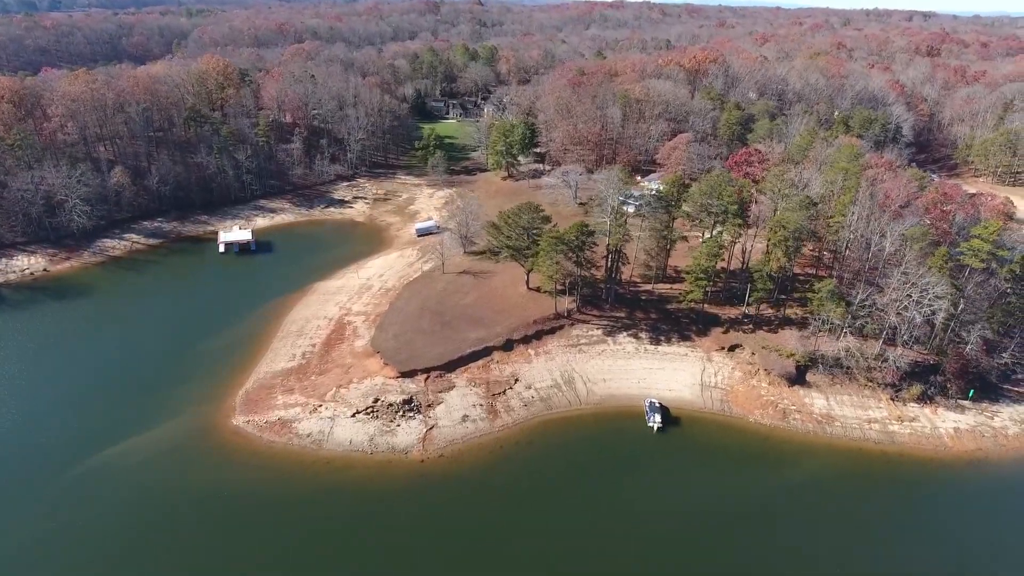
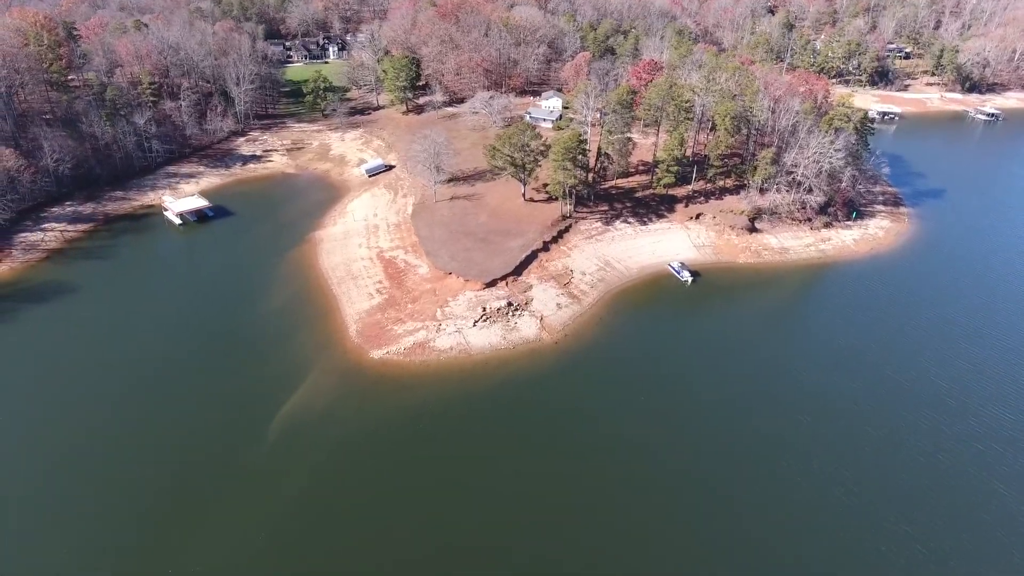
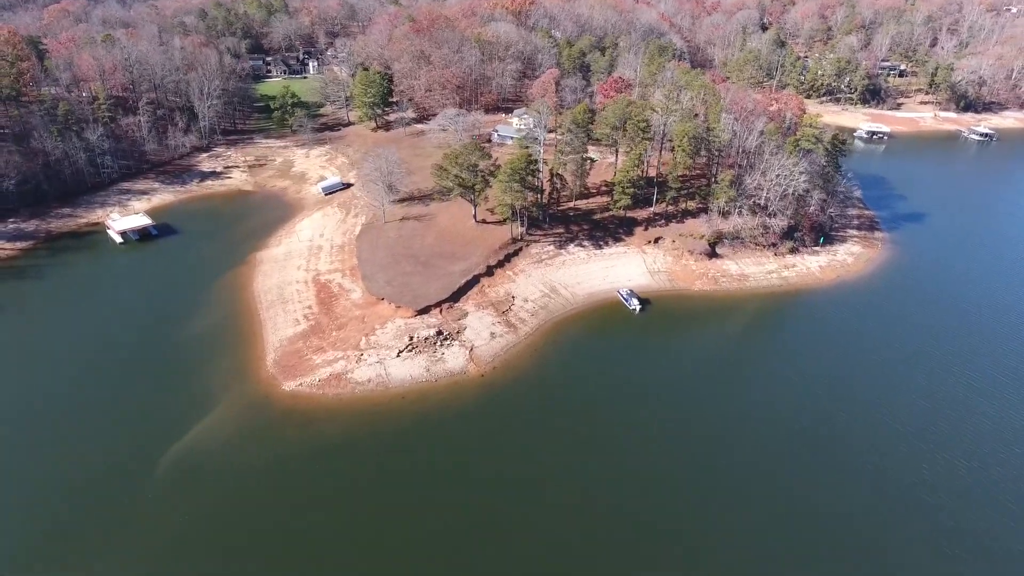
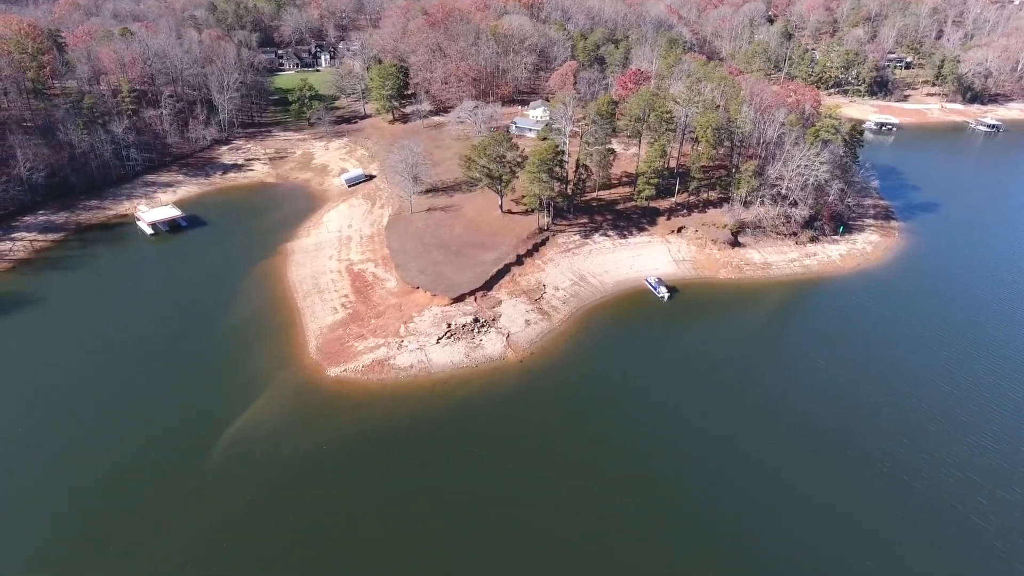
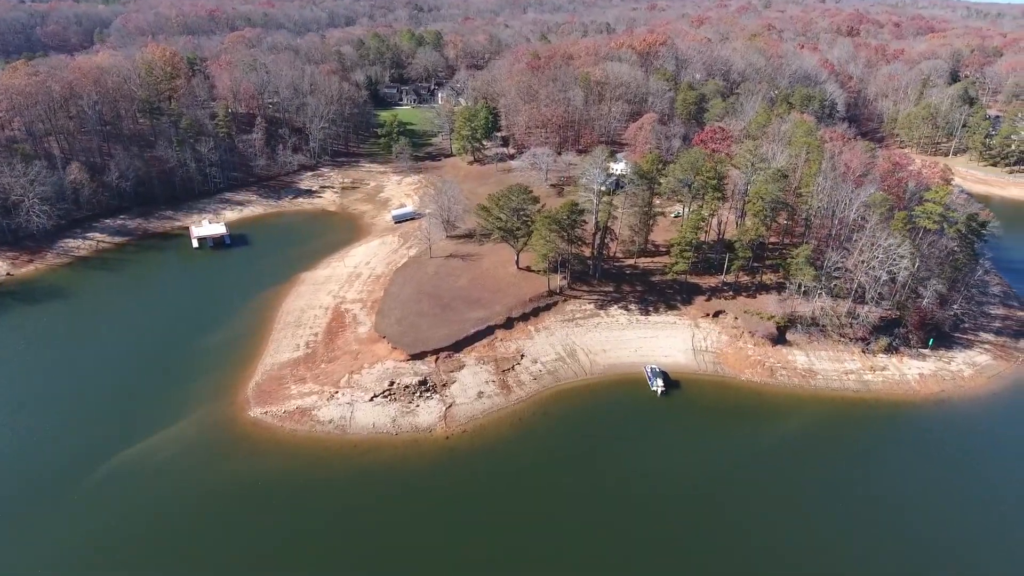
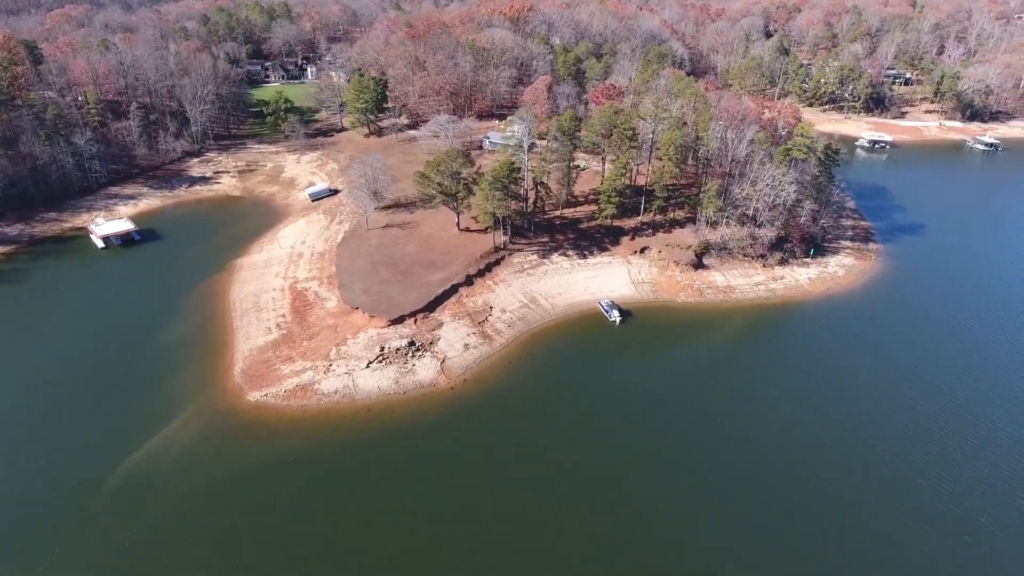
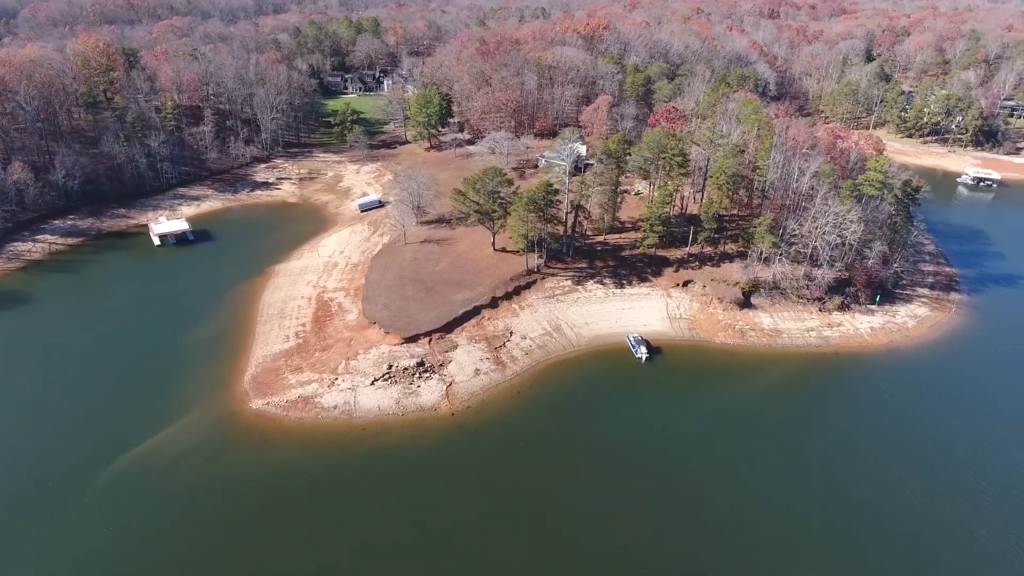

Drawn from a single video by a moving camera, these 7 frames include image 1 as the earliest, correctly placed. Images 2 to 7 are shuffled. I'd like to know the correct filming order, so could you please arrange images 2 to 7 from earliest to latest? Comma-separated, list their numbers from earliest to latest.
5, 7, 6, 3, 4, 2
